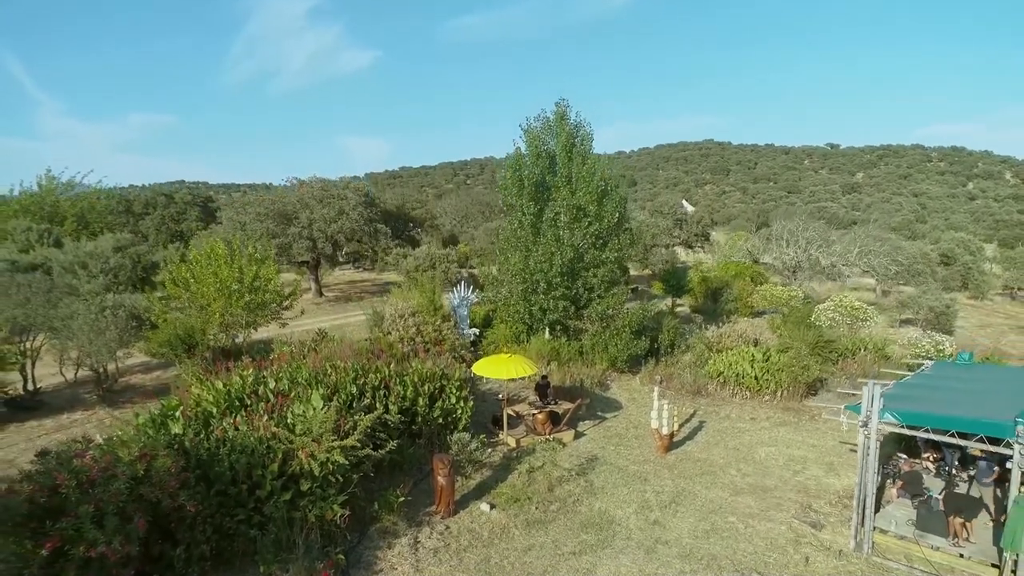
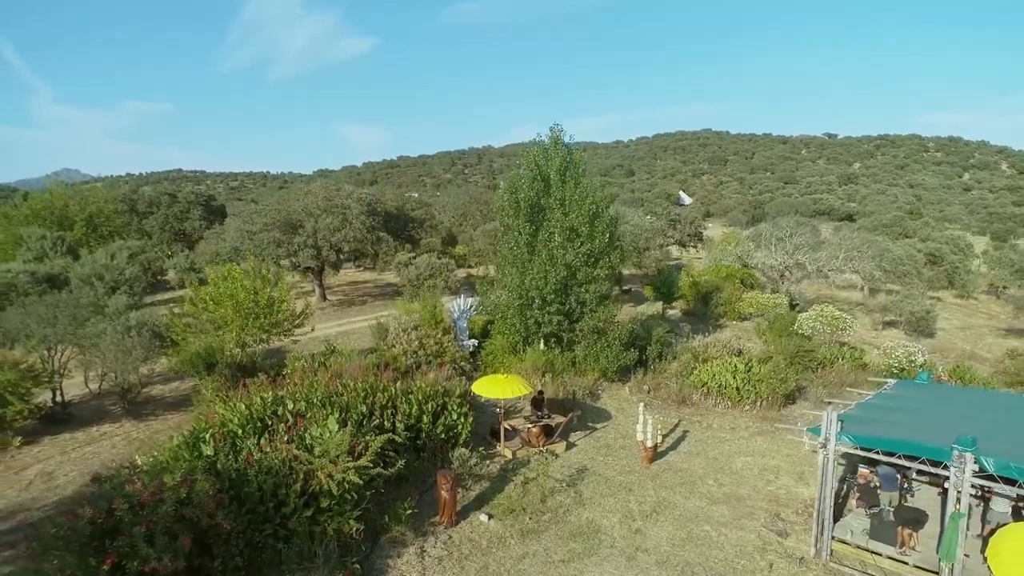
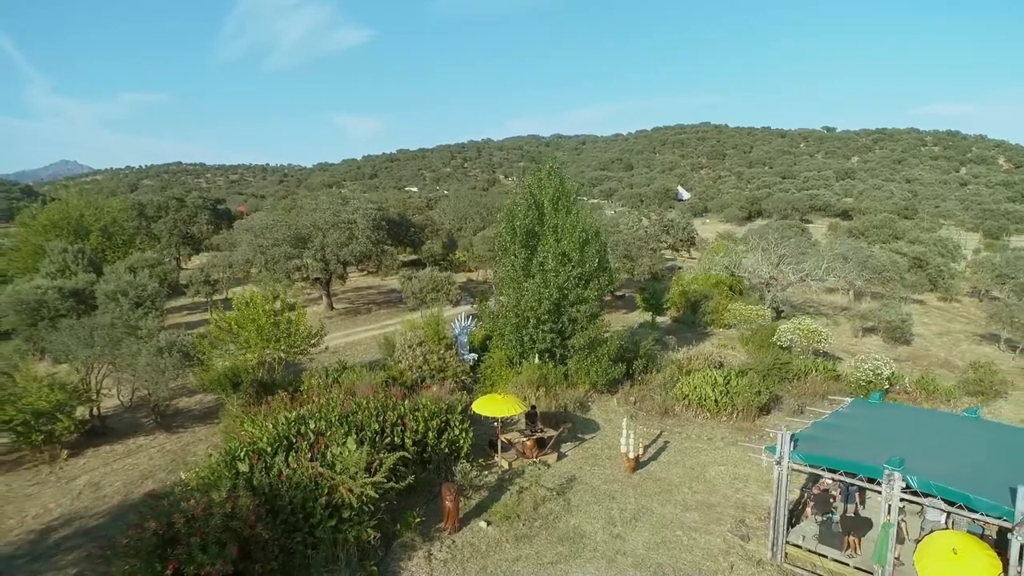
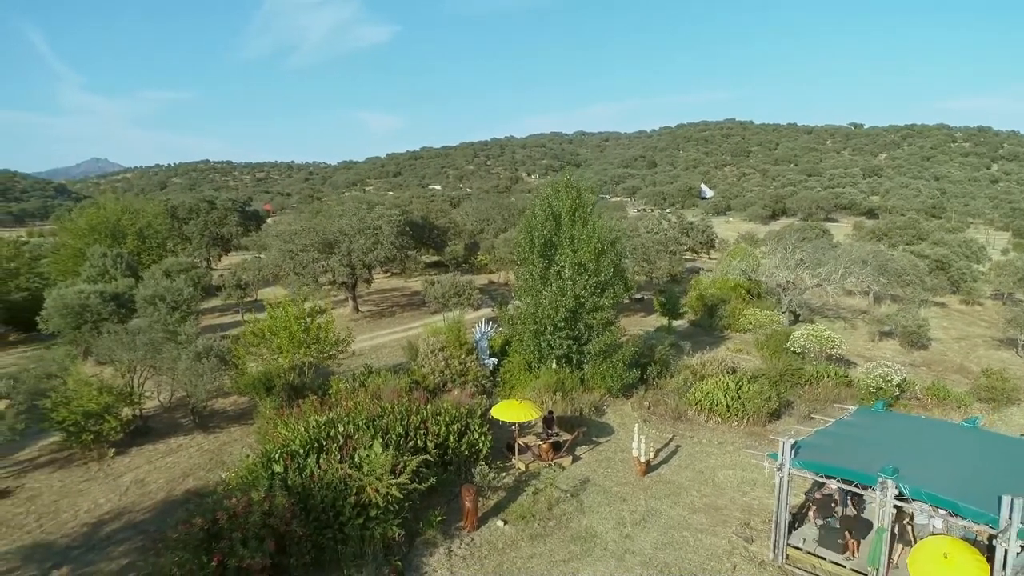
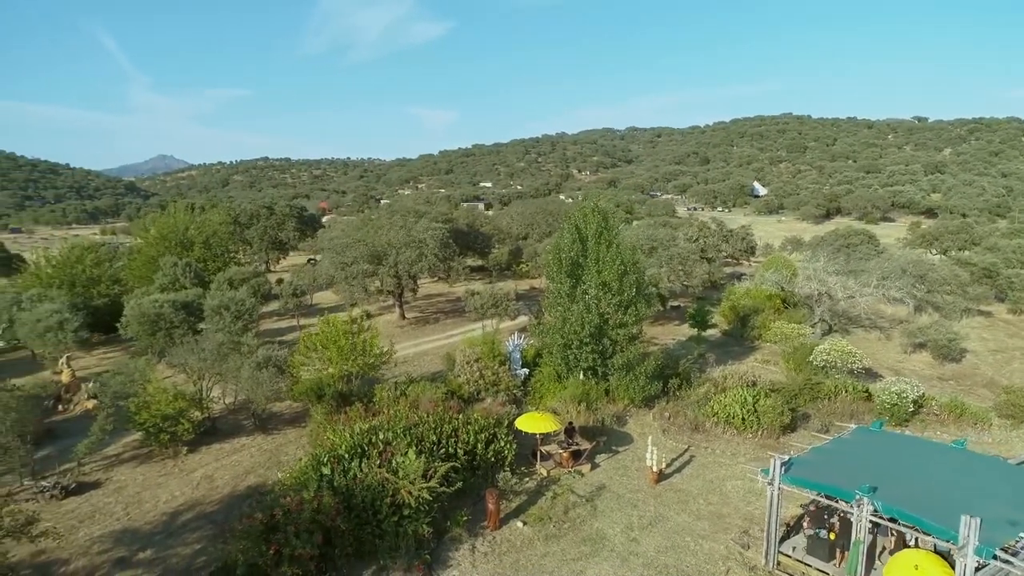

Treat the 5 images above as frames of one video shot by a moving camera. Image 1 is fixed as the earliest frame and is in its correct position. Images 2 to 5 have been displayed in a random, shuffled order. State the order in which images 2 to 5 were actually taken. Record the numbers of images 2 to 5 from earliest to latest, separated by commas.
2, 3, 4, 5
